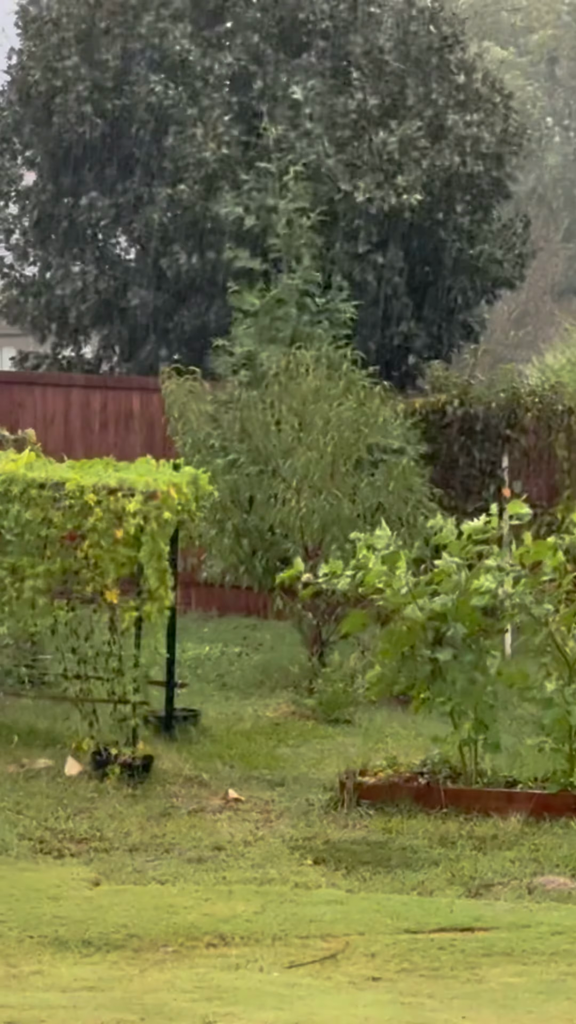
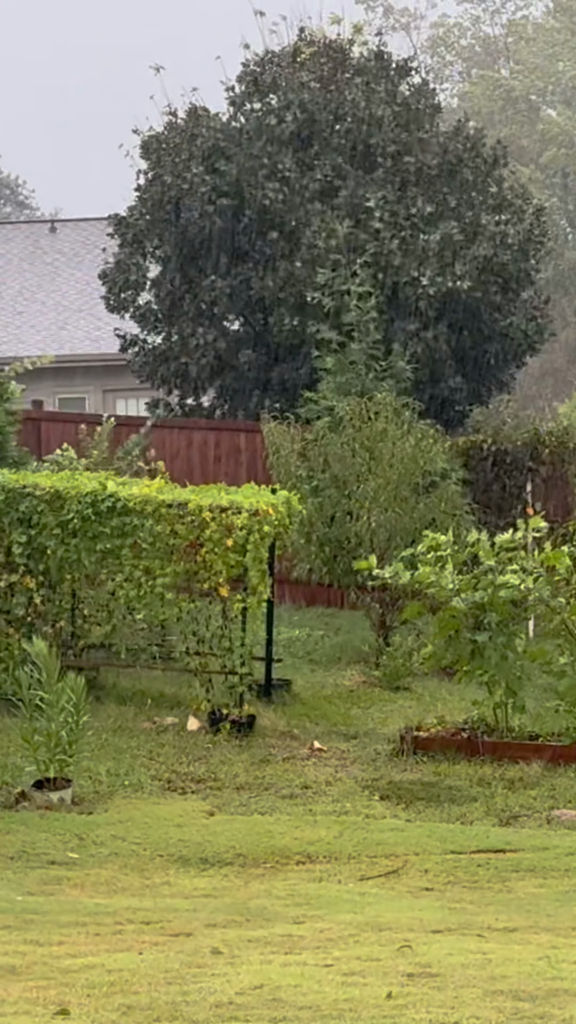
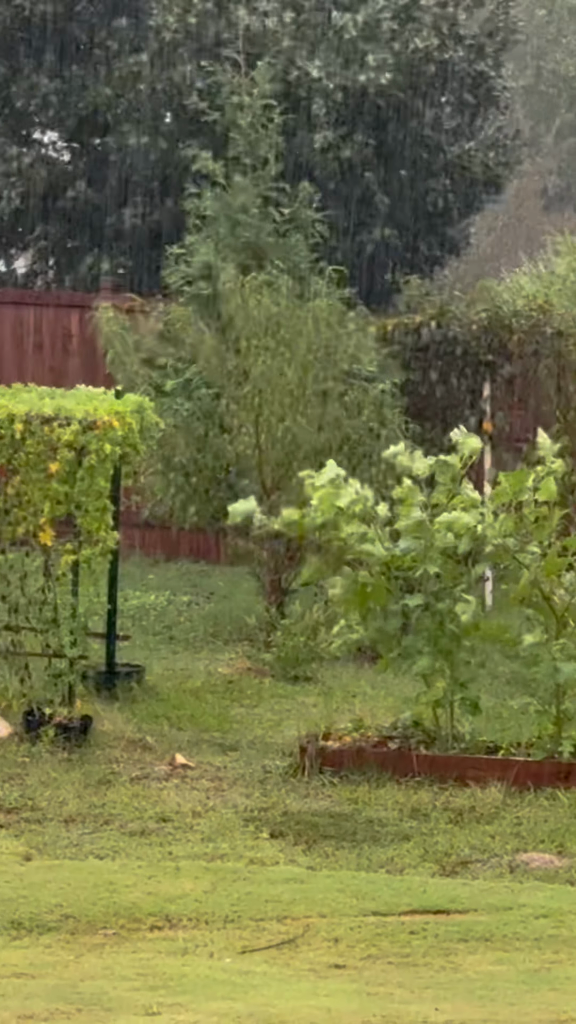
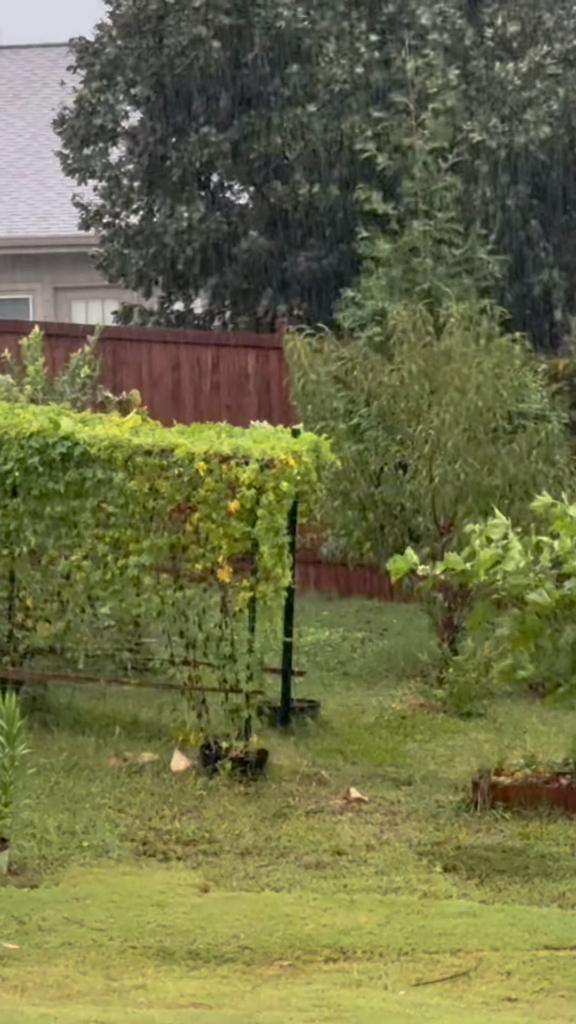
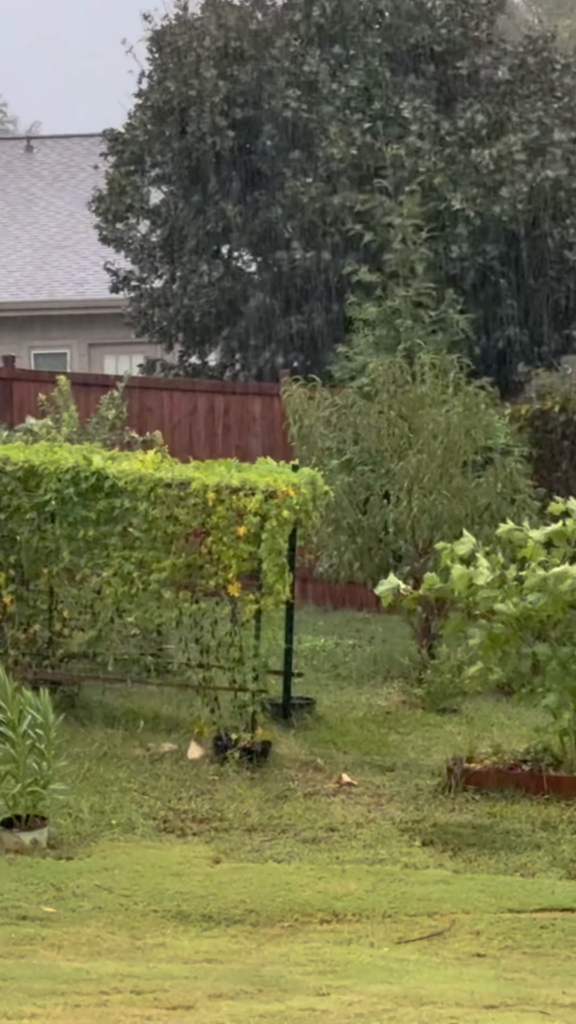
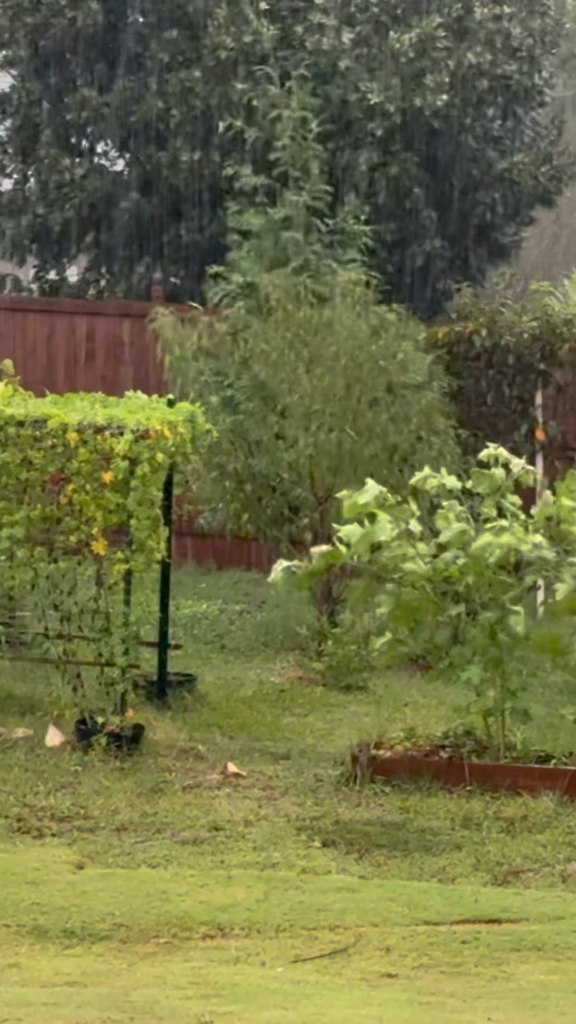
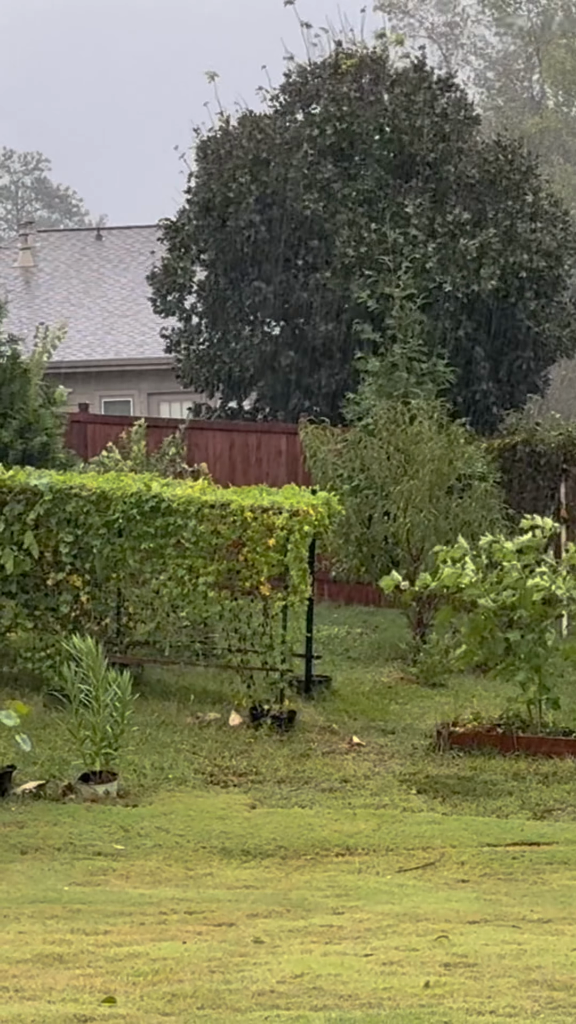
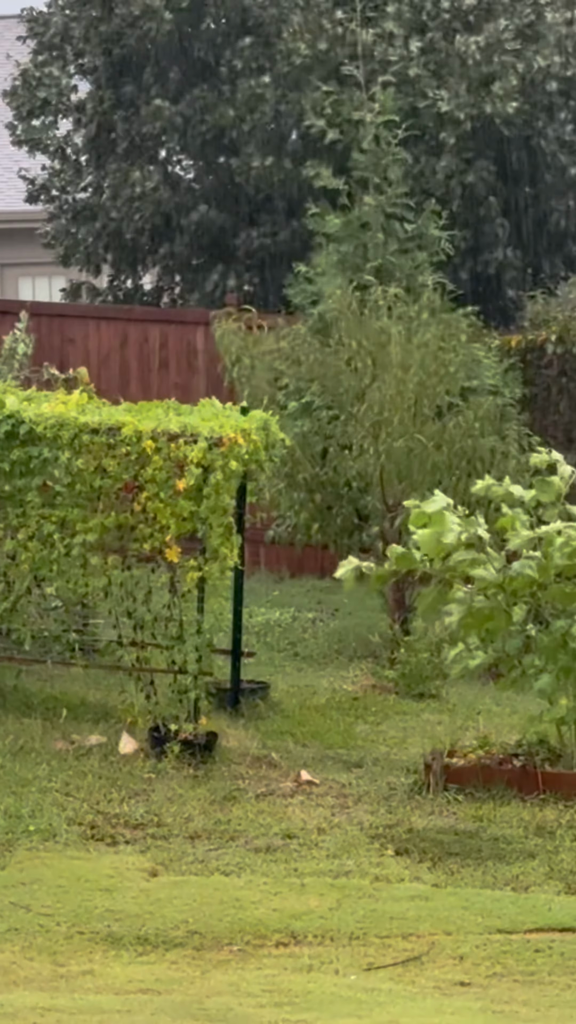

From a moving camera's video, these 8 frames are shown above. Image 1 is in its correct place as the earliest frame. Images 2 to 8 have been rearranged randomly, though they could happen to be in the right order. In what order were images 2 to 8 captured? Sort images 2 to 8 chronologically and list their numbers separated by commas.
2, 7, 5, 4, 8, 6, 3
